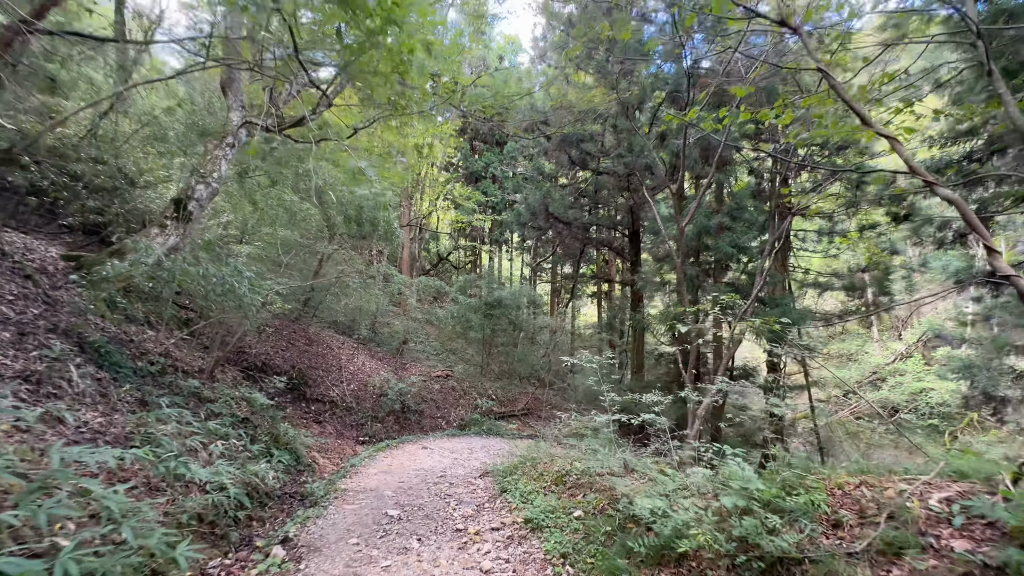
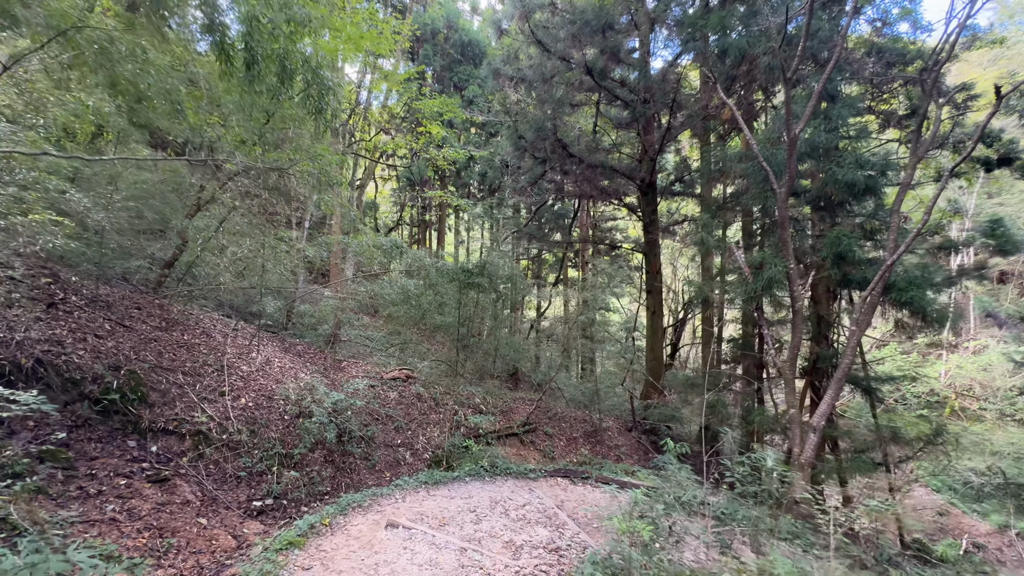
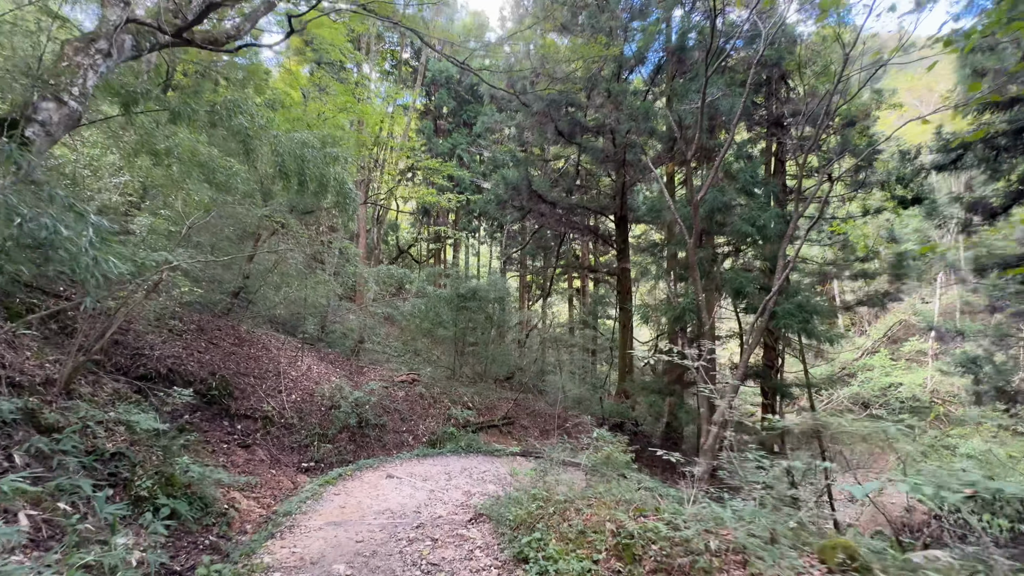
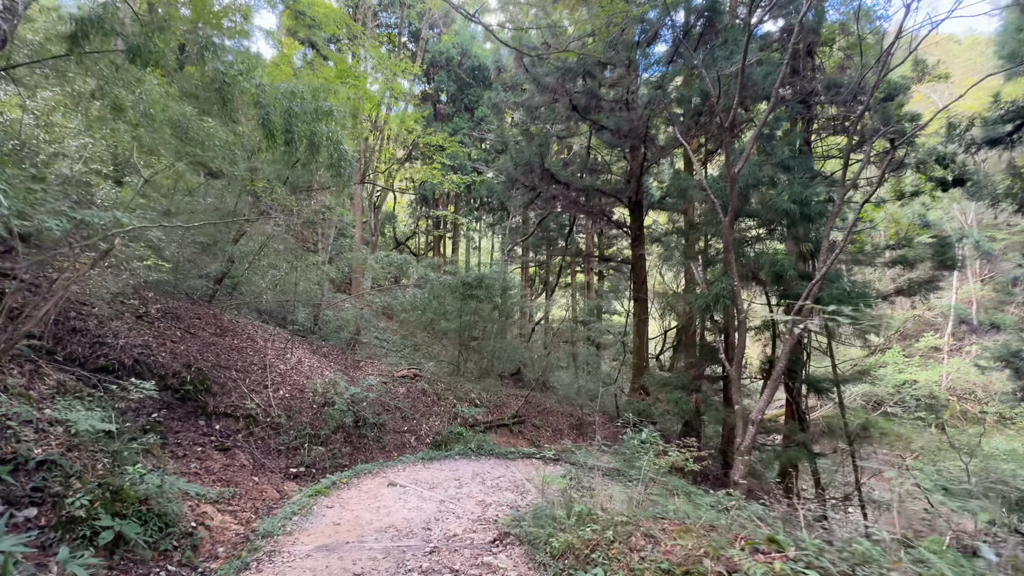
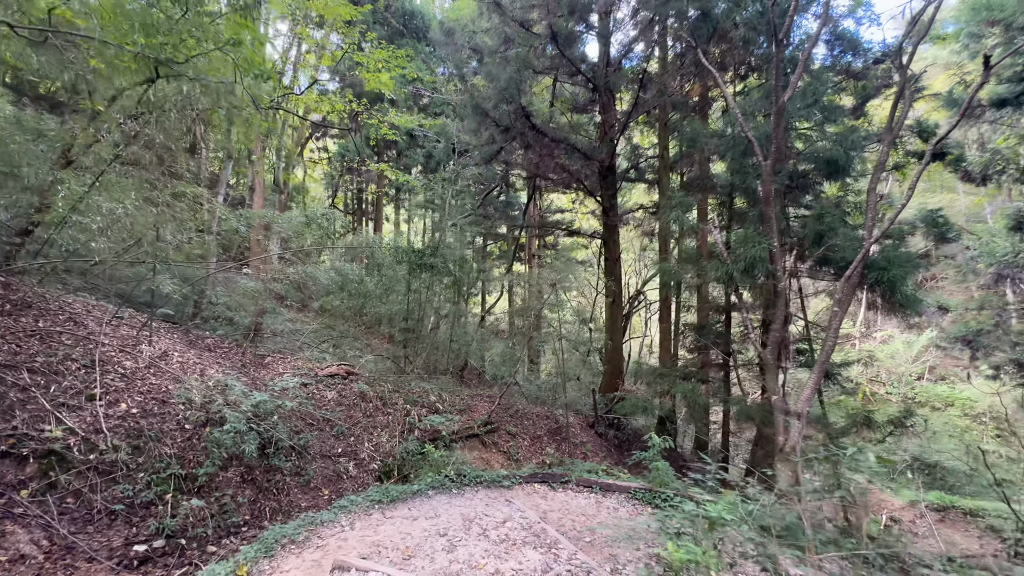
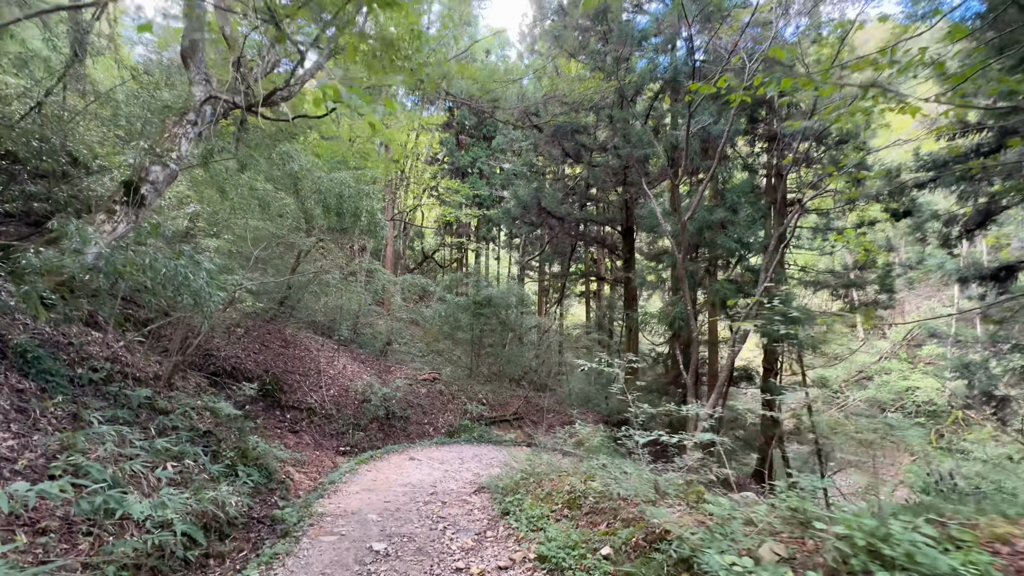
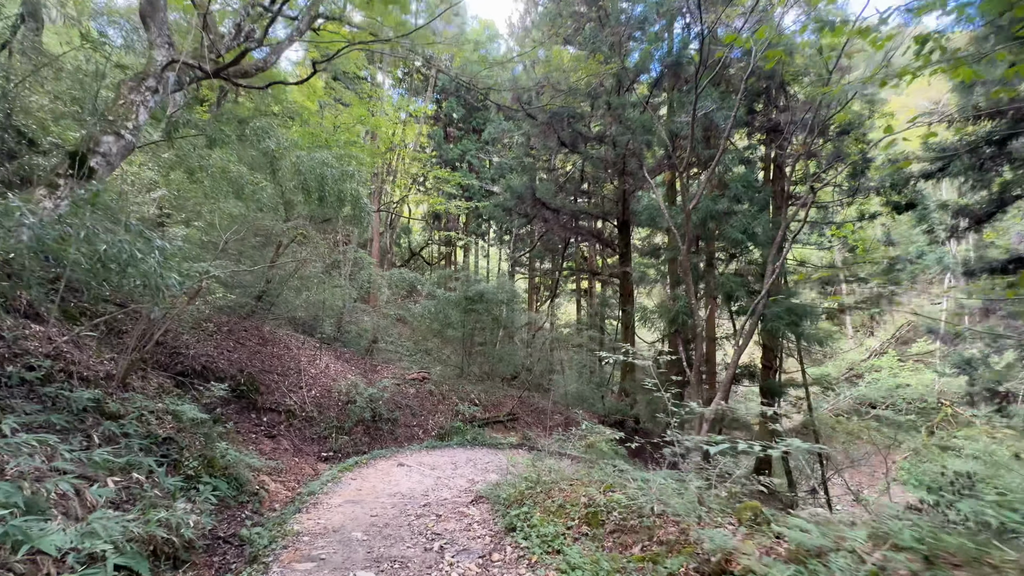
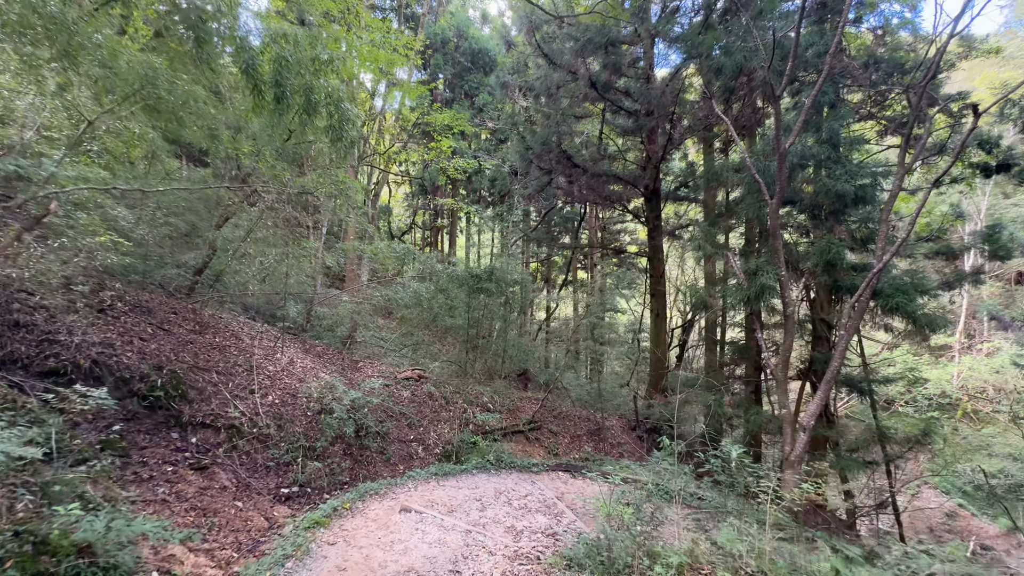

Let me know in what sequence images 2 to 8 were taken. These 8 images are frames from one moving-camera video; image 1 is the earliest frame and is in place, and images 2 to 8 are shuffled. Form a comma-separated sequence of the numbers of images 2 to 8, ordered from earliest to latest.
6, 7, 3, 4, 8, 2, 5
